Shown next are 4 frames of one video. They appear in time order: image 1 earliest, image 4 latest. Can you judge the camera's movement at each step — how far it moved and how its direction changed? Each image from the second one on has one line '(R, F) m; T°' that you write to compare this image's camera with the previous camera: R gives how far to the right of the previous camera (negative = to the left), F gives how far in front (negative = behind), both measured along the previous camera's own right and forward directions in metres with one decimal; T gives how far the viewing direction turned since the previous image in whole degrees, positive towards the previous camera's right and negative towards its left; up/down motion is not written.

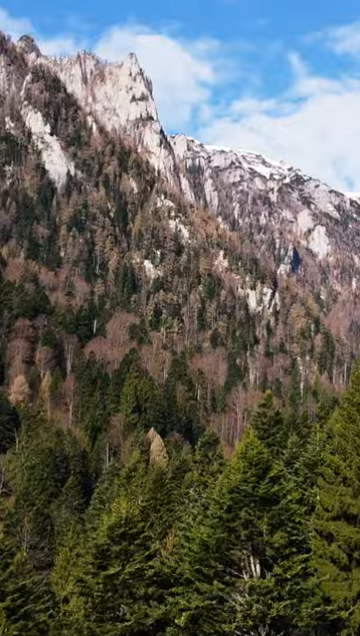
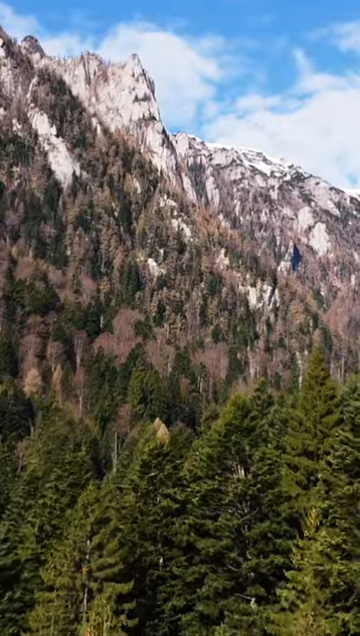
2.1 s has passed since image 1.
(-0.8, -22.5) m; 0°
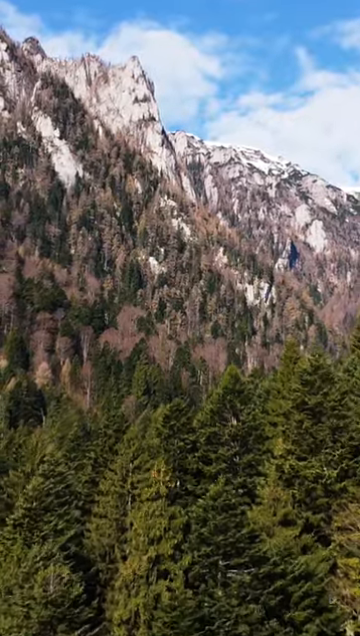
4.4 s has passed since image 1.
(-1.1, -25.1) m; 0°
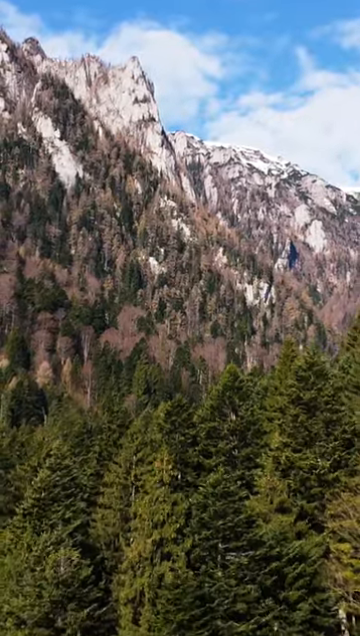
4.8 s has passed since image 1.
(-0.1, -3.5) m; 0°
